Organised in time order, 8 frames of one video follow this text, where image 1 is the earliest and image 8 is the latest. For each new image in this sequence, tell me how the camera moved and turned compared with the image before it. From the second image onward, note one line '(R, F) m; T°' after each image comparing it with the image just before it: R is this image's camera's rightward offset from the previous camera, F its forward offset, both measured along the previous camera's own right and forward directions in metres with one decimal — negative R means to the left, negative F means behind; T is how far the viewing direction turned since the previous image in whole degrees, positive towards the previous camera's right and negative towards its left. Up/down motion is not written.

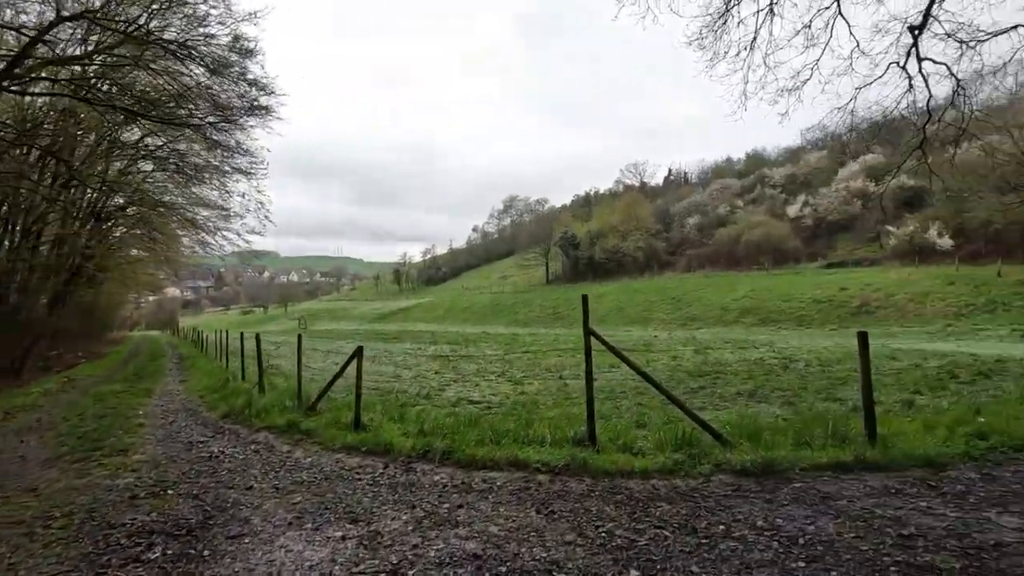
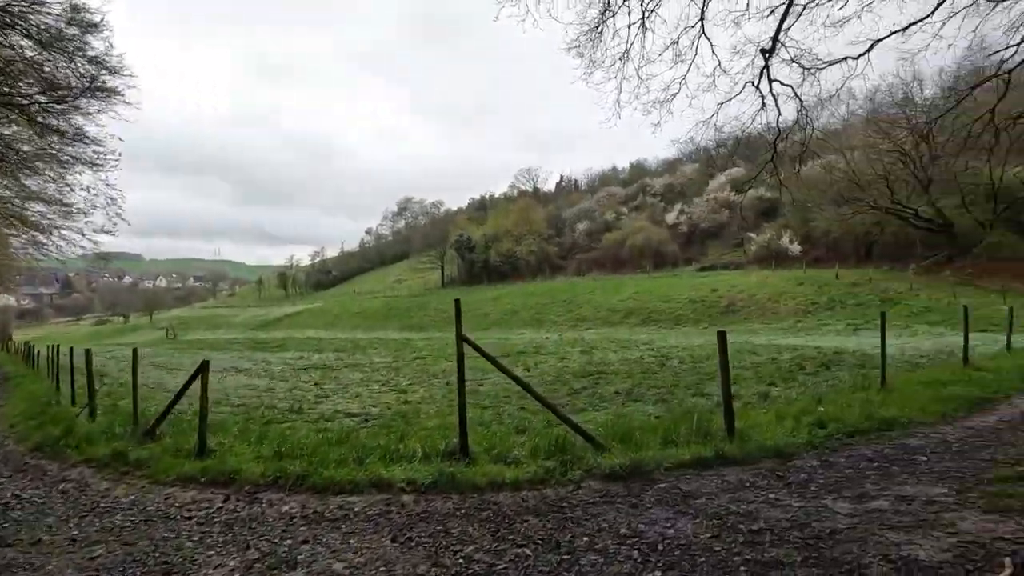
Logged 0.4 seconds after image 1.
(+0.3, +0.3) m; +11°
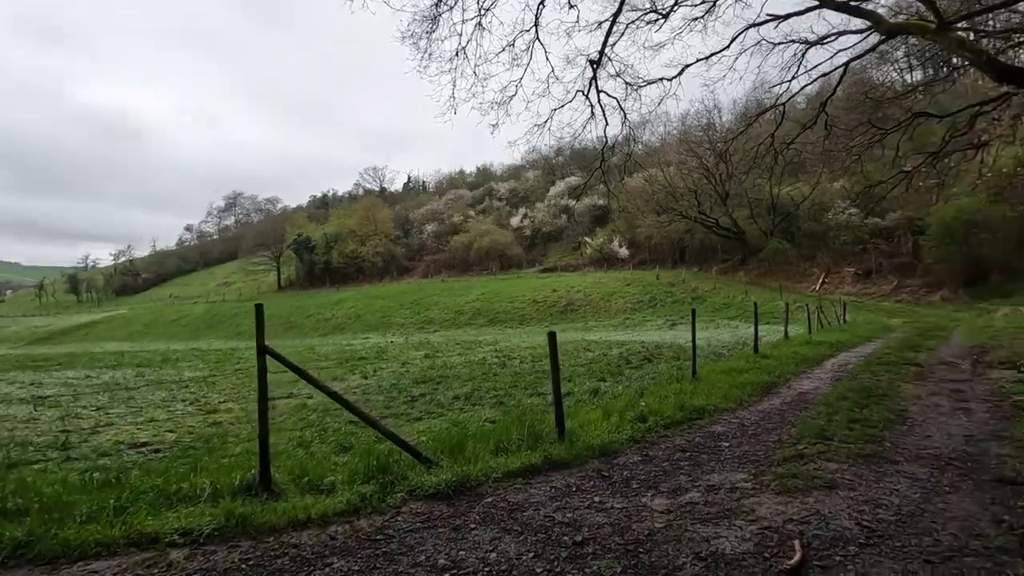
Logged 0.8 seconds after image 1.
(+0.3, +0.4) m; +16°
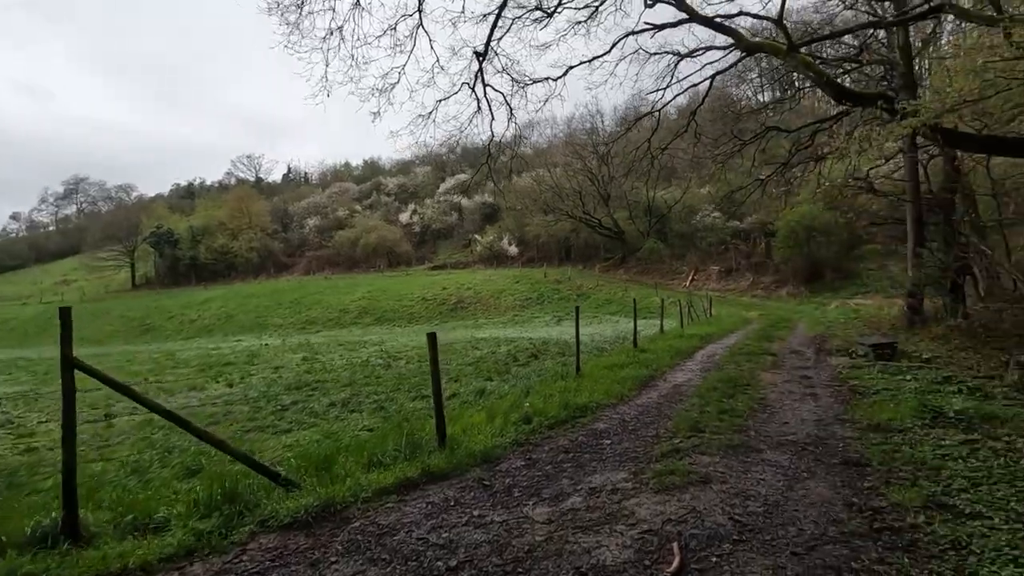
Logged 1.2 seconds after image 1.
(+0.2, +0.4) m; +12°
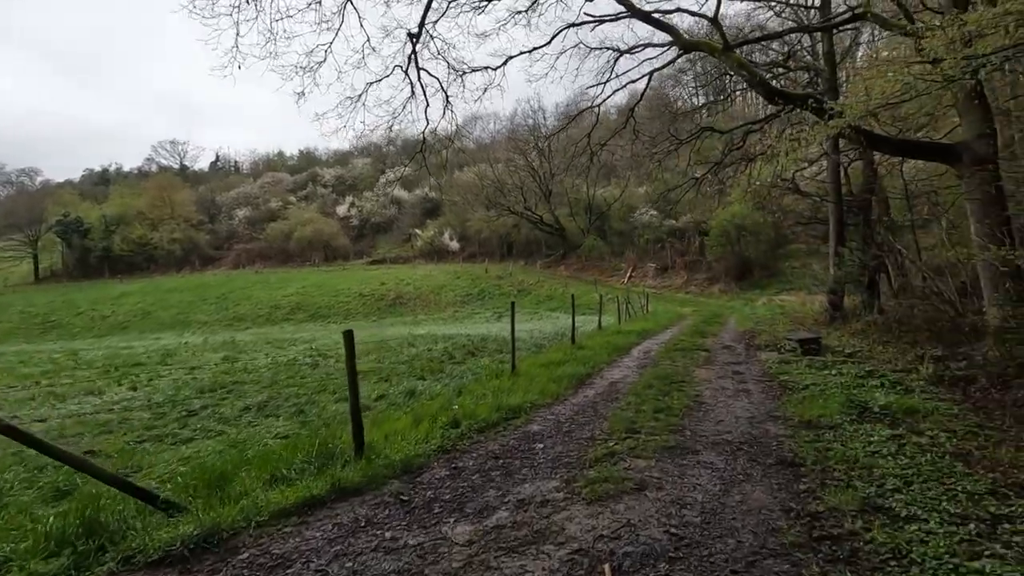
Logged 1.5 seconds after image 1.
(+0.2, +0.4) m; +6°
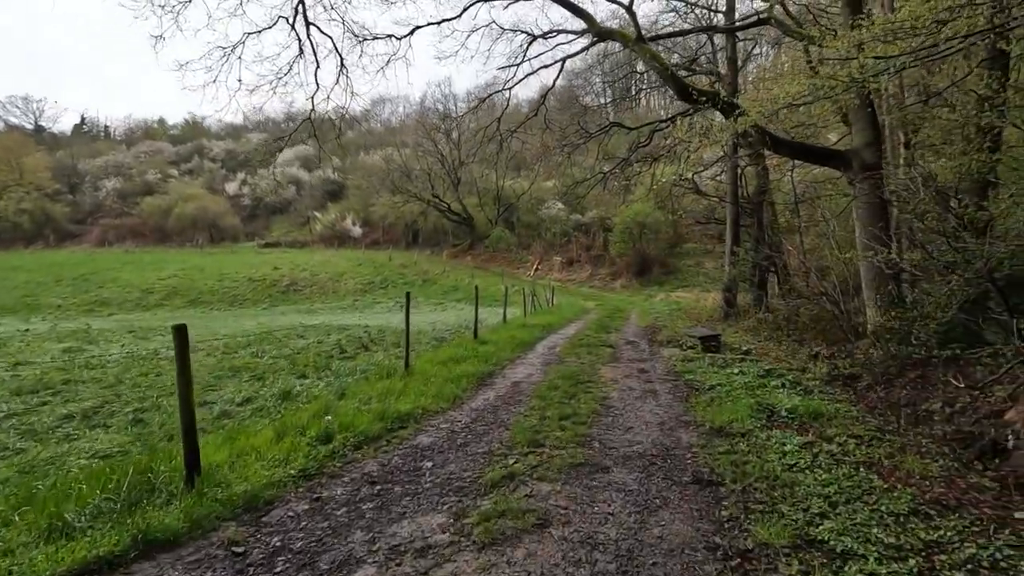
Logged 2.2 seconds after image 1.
(+0.2, +0.9) m; +10°
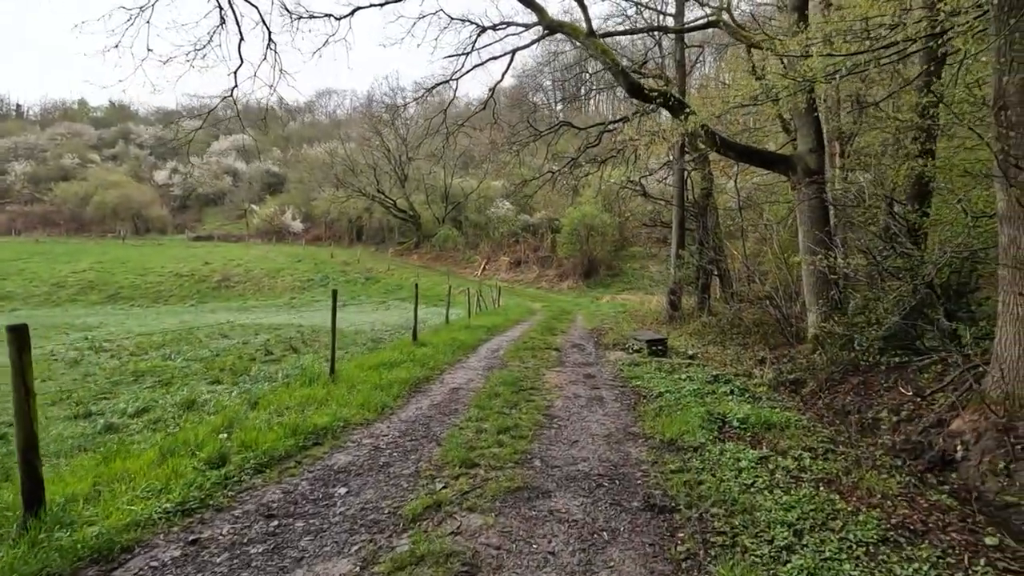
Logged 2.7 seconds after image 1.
(+0.1, +0.6) m; +6°
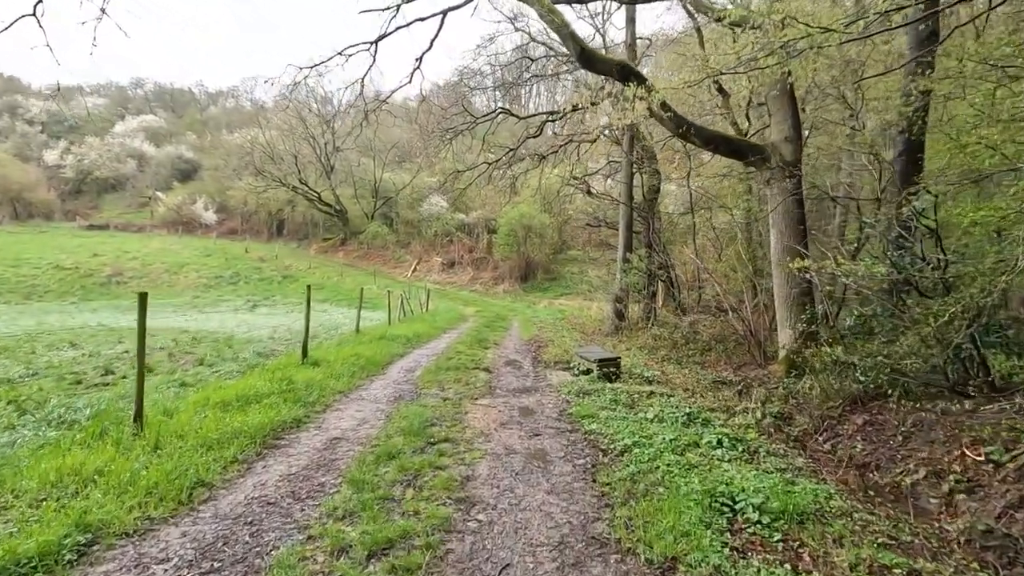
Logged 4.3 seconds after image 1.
(+0.3, +2.2) m; +7°
